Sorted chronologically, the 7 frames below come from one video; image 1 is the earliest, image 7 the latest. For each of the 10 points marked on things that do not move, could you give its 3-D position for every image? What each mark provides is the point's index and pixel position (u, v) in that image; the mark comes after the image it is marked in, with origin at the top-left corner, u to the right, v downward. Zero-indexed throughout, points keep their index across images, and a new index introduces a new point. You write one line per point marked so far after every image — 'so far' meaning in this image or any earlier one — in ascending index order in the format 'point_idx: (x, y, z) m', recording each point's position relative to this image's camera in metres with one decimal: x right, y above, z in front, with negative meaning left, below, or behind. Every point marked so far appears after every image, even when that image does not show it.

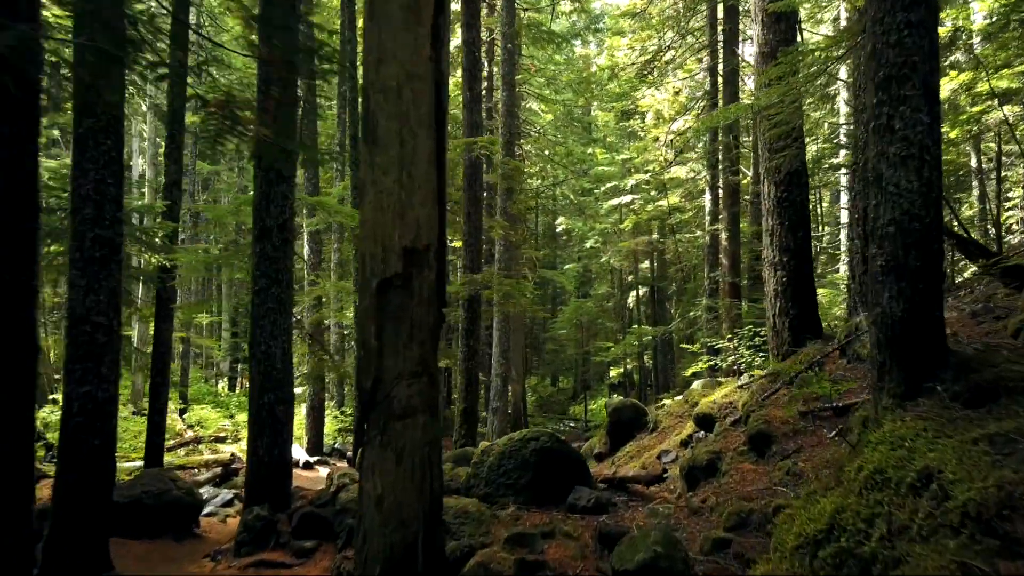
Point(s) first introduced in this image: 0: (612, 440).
0: (+1.4, -2.1, +8.2) m
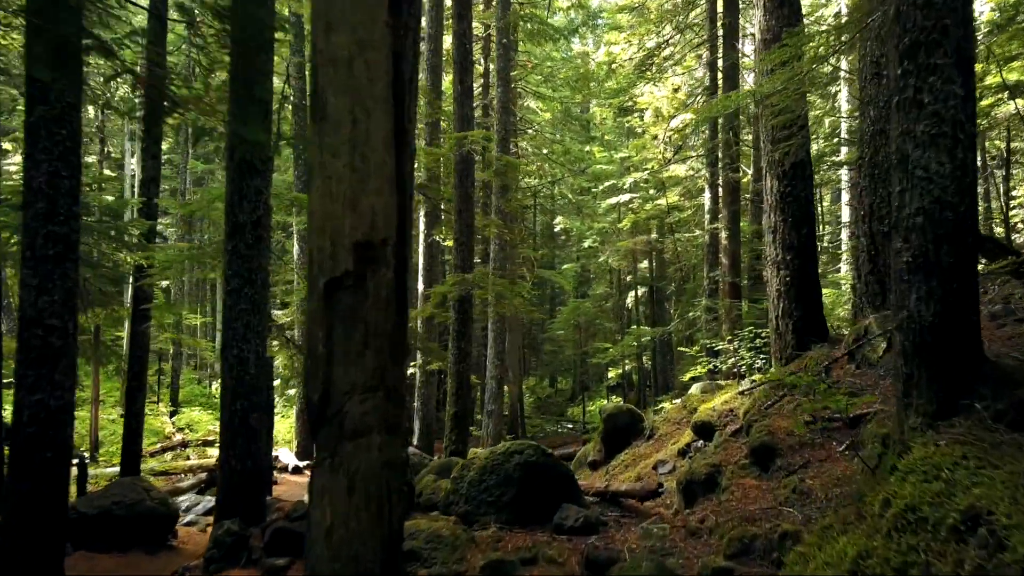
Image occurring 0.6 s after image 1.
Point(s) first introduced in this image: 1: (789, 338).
0: (+1.3, -2.1, +7.8) m
1: (+3.3, -0.6, +7.0) m
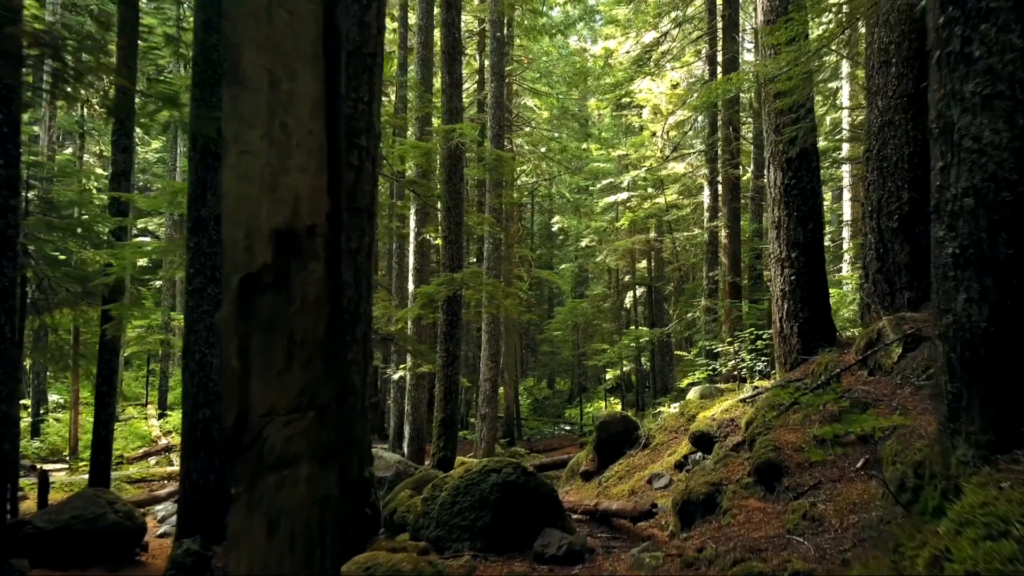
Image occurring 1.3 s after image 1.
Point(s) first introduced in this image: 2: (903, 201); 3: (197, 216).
0: (+1.1, -2.1, +7.4) m
1: (+3.2, -0.6, +6.6) m
2: (+5.0, +1.1, +7.6) m
3: (-3.1, +0.7, +5.7) m
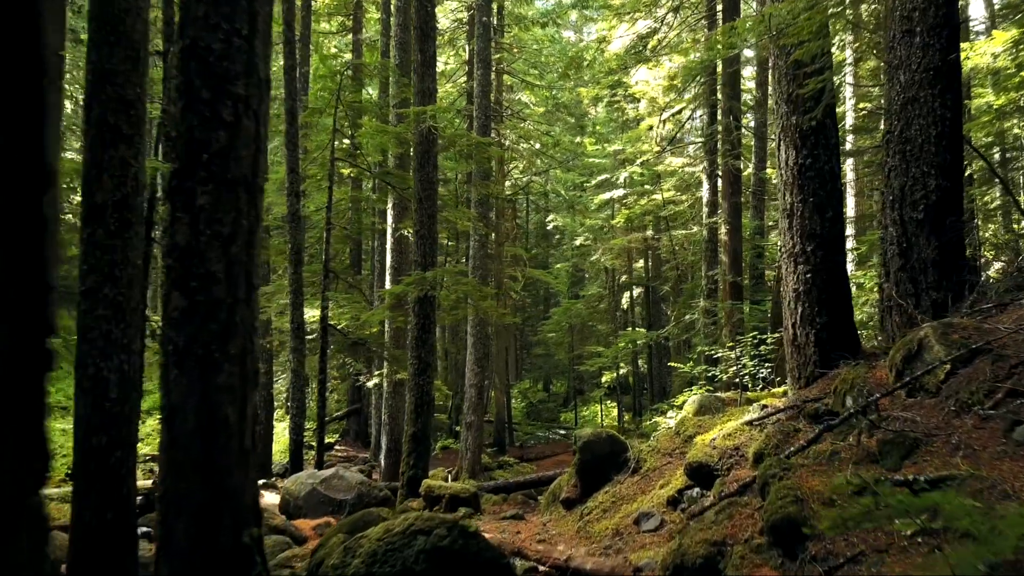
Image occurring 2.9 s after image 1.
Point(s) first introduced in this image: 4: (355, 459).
0: (+0.8, -2.1, +6.4) m
1: (+2.9, -0.6, +5.7) m
2: (+4.7, +1.1, +6.6) m
3: (-3.4, +0.7, +4.8) m
4: (-4.5, -5.0, +16.9) m
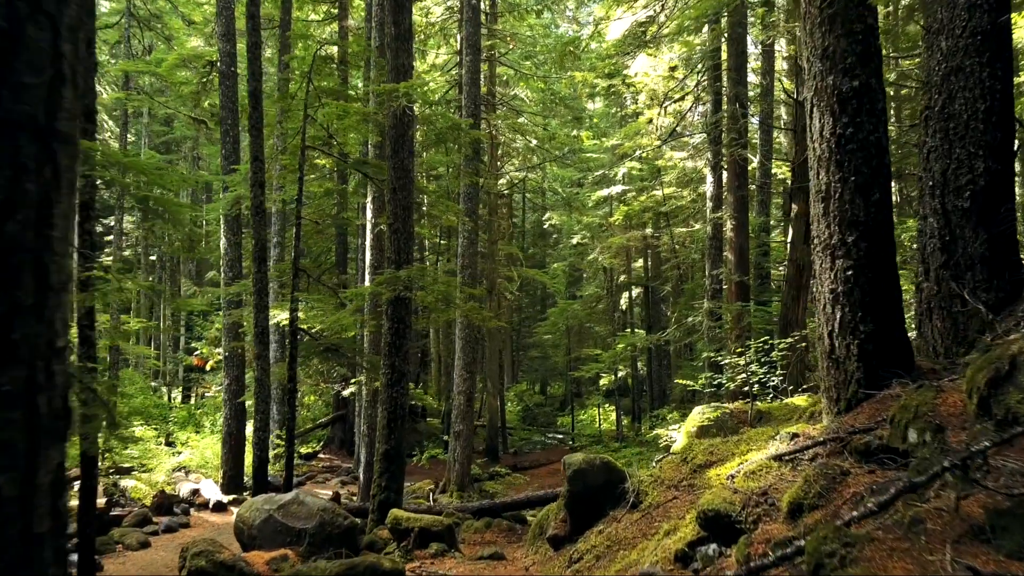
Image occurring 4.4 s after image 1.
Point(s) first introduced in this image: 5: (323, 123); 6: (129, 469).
0: (+0.6, -2.1, +5.5) m
1: (+2.7, -0.6, +4.7) m
2: (+4.5, +1.1, +5.7) m
3: (-3.6, +0.7, +3.8) m
4: (-4.8, -5.0, +15.9) m
5: (-3.4, +3.0, +10.5) m
6: (-8.9, -4.2, +13.7) m
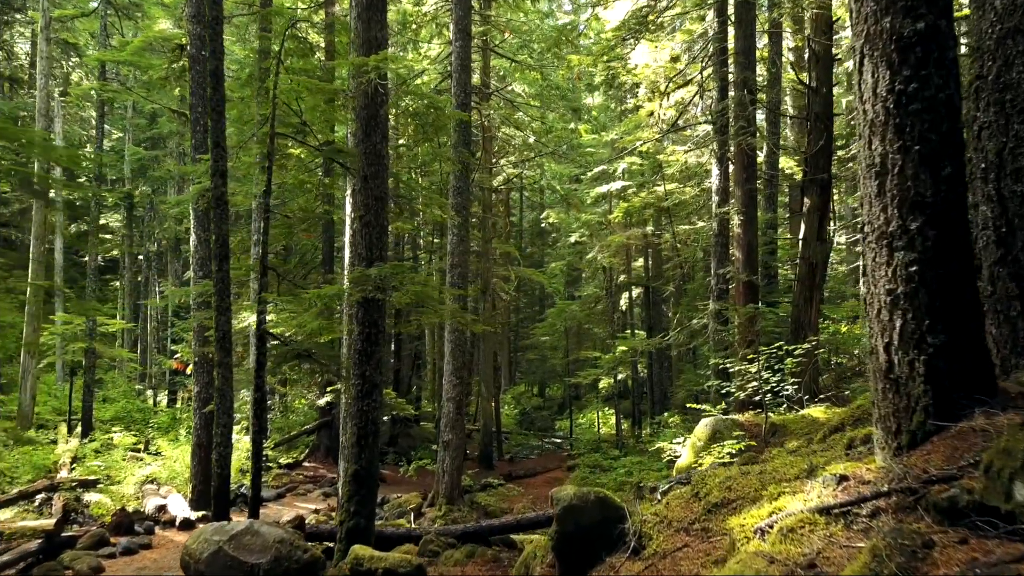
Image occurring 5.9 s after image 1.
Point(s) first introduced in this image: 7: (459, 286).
0: (+0.4, -2.1, +4.6) m
1: (+2.5, -0.6, +3.8) m
2: (+4.3, +1.1, +4.8) m
3: (-3.8, +0.7, +2.9) m
4: (-4.9, -5.0, +15.1) m
5: (-3.6, +3.0, +9.6) m
6: (-9.1, -4.2, +12.8) m
7: (-1.3, 0.0, +14.2) m
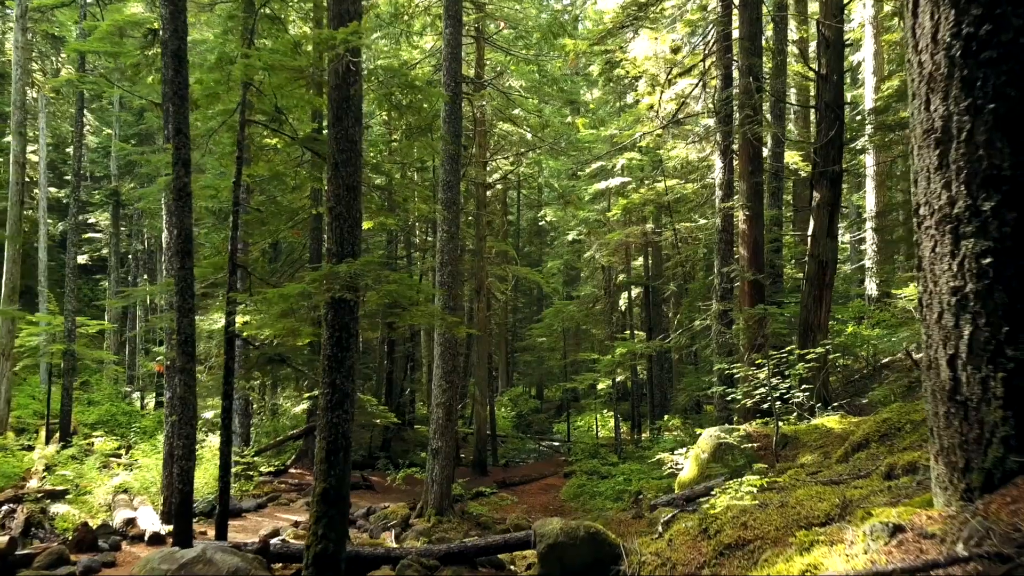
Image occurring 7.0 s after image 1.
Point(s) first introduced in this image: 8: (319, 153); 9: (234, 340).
0: (+0.2, -2.1, +3.9) m
1: (+2.3, -0.6, +3.2) m
2: (+4.2, +1.1, +4.1) m
3: (-3.9, +0.7, +2.2) m
4: (-5.1, -5.0, +14.4) m
5: (-3.8, +3.0, +9.0) m
6: (-9.3, -4.2, +12.1) m
7: (-1.5, +0.1, +13.5) m
8: (-2.9, +2.0, +8.9) m
9: (-4.0, -0.7, +8.4) m
